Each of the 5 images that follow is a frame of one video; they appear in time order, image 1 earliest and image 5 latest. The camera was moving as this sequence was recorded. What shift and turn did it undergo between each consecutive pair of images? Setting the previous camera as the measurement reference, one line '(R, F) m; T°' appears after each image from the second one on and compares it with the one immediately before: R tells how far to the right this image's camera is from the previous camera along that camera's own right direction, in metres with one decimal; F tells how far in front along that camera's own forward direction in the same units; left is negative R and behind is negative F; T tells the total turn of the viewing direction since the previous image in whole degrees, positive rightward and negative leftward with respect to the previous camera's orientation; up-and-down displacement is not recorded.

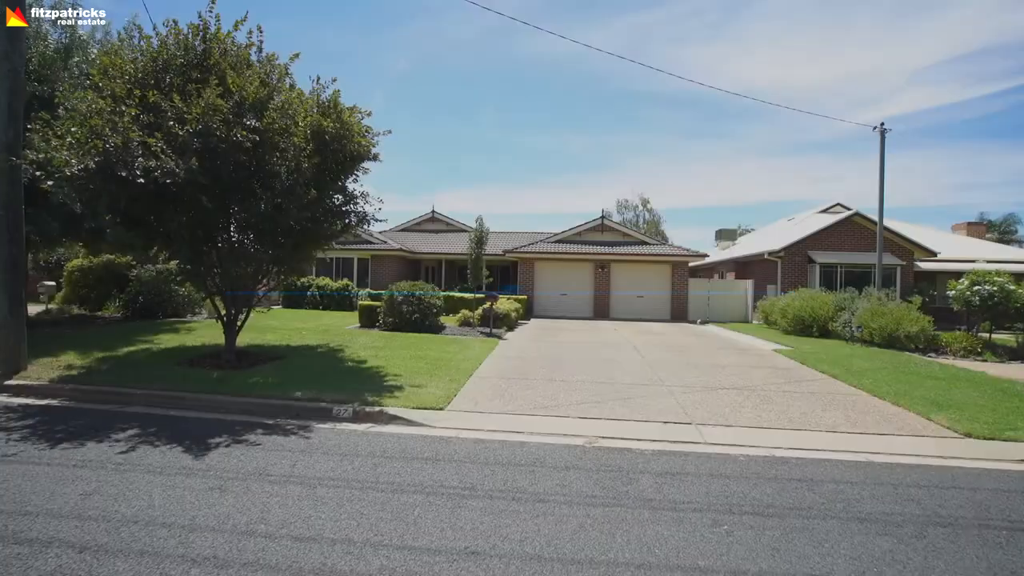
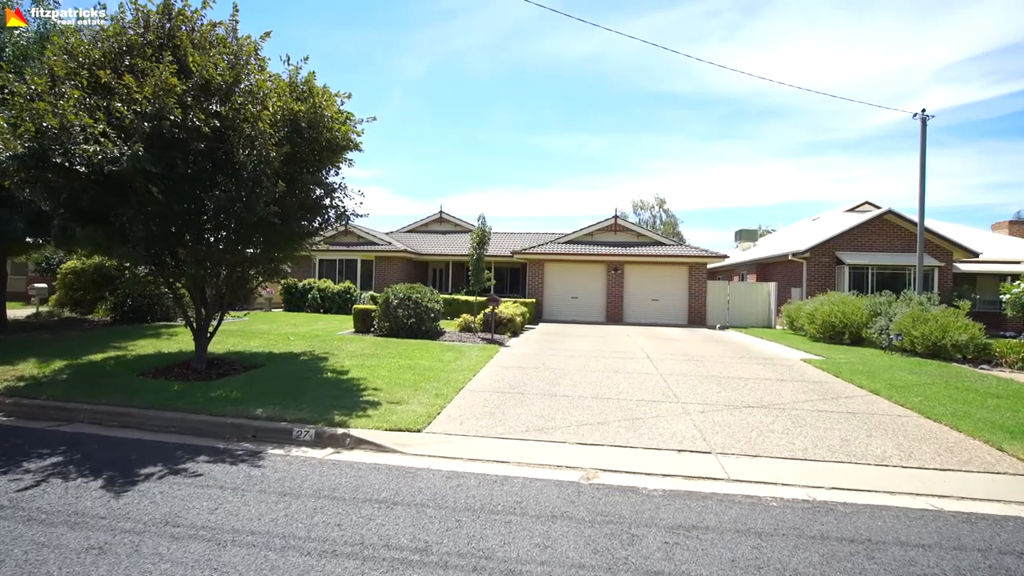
(+0.4, +1.0) m; -2°
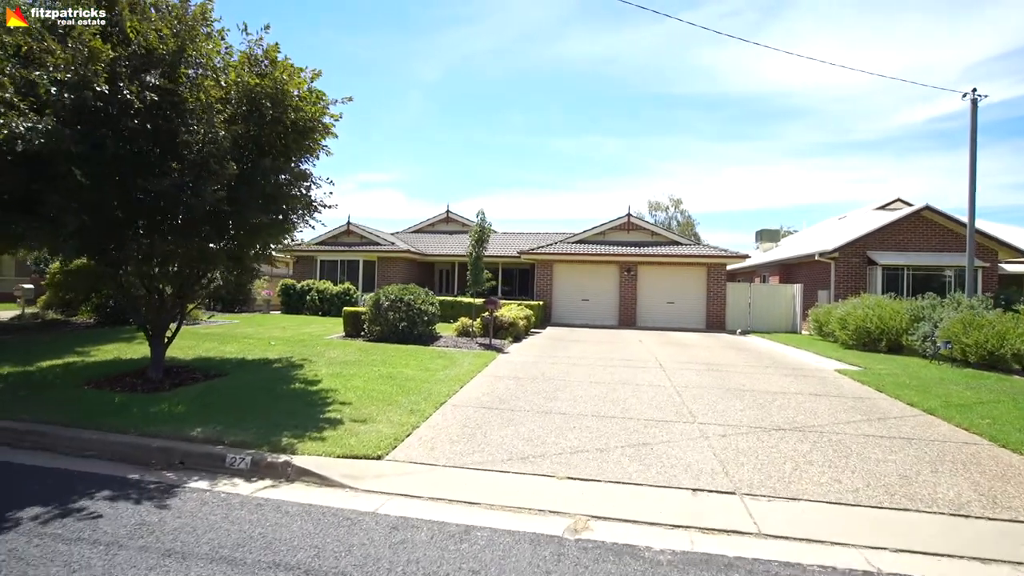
(+0.4, +1.2) m; -2°
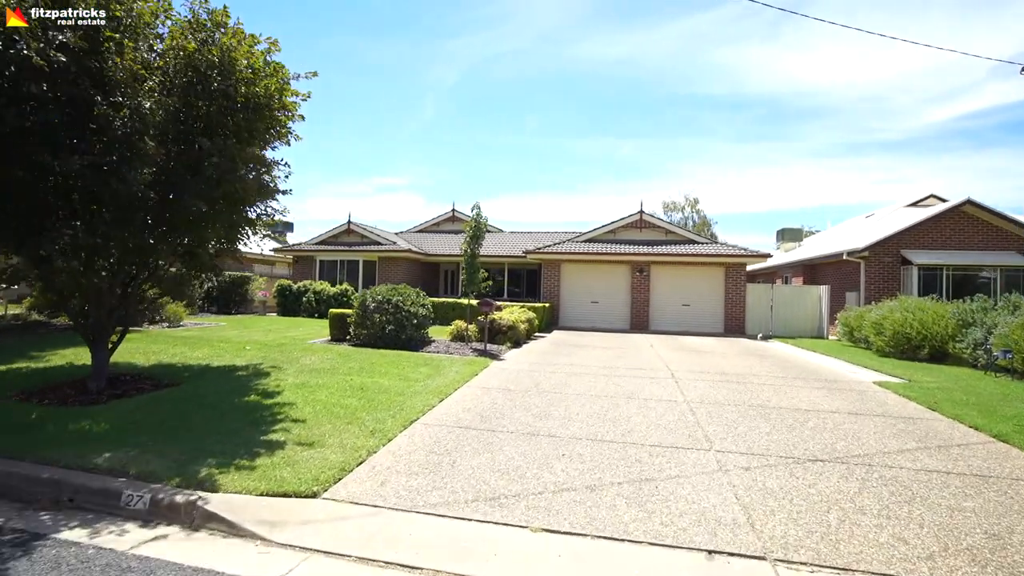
(+0.5, +1.1) m; -2°
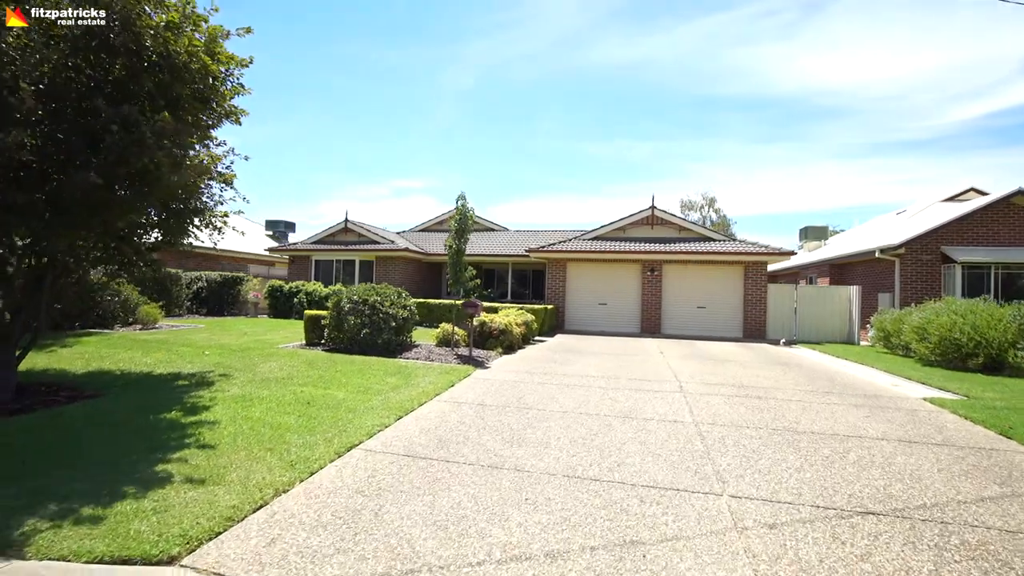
(+0.6, +1.3) m; -2°
